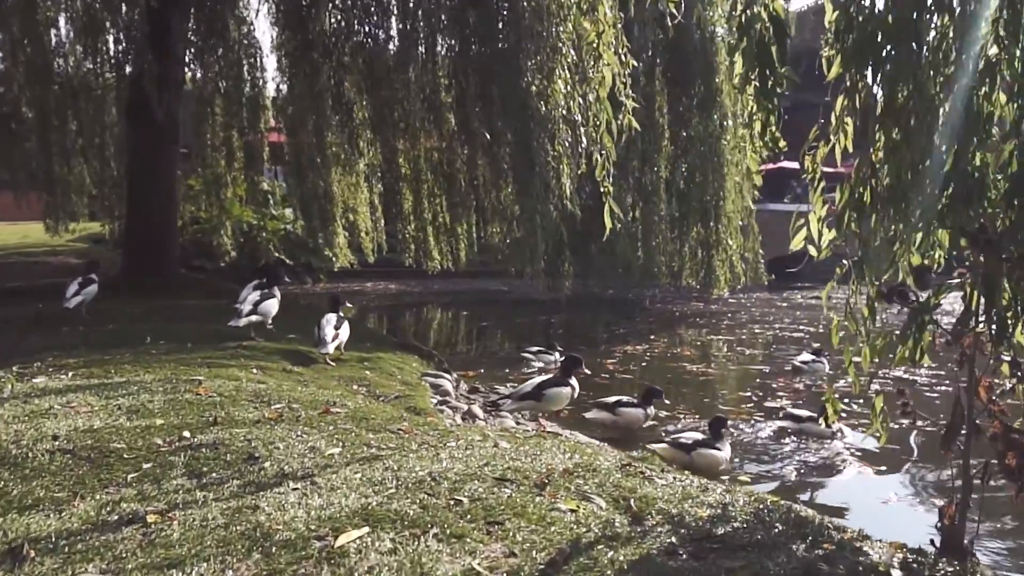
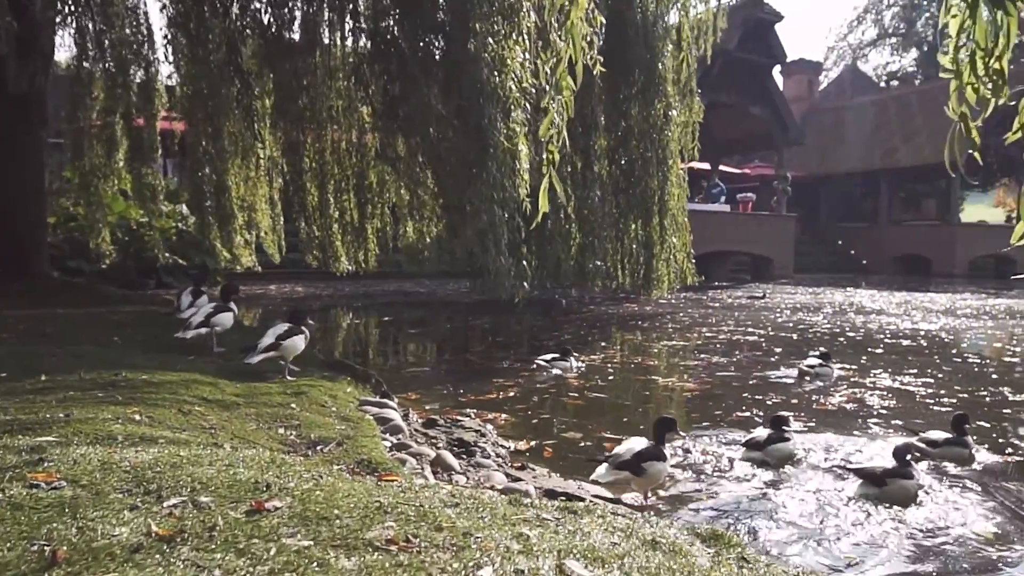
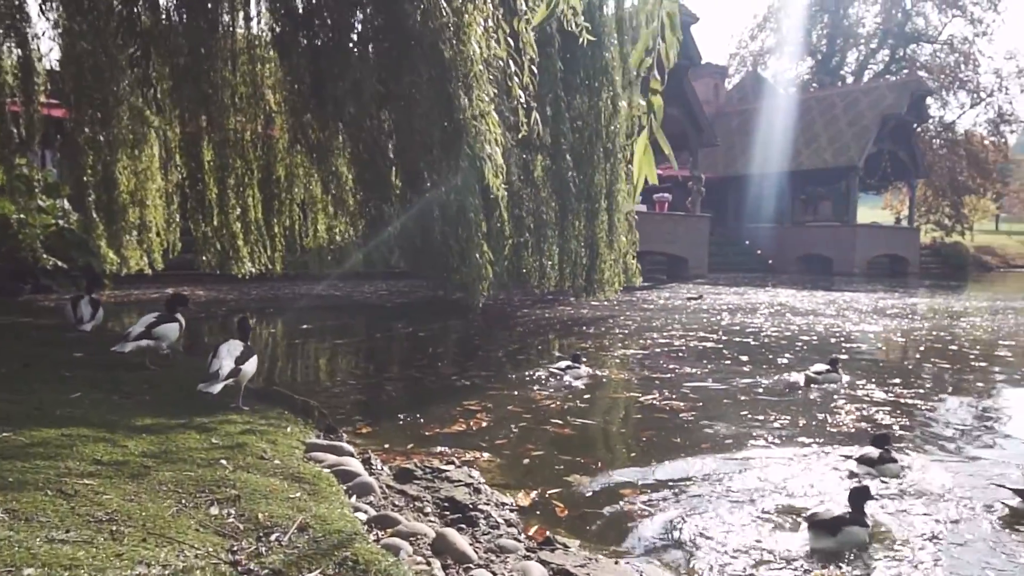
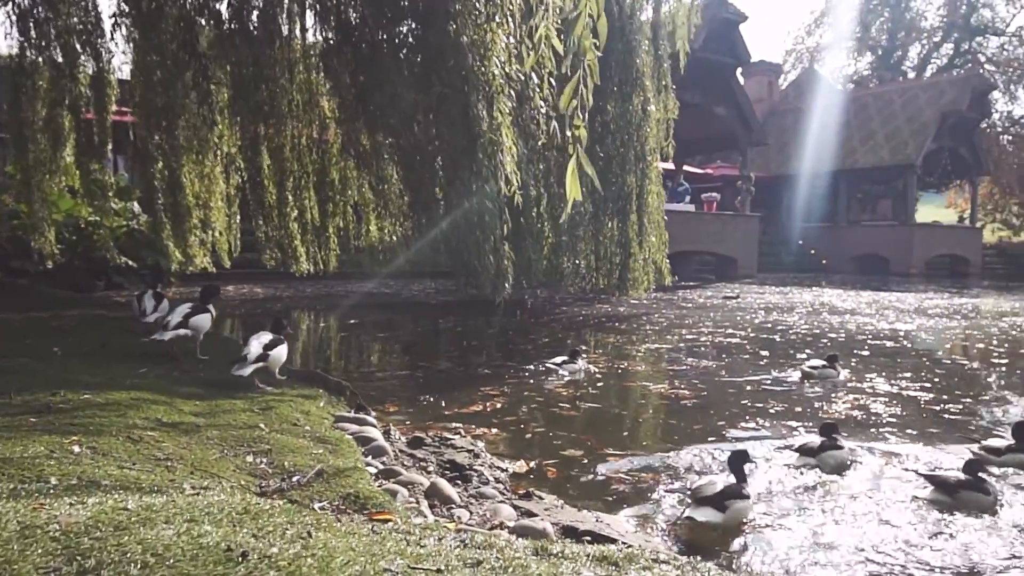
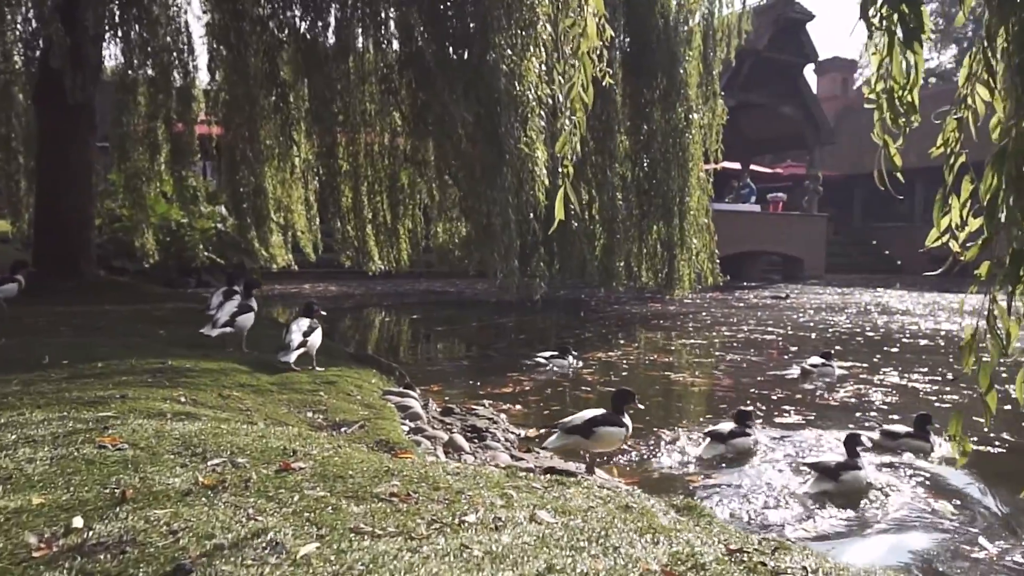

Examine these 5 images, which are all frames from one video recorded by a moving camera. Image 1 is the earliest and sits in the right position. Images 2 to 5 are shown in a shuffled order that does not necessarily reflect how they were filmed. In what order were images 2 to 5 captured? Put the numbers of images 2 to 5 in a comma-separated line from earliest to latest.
5, 2, 4, 3
